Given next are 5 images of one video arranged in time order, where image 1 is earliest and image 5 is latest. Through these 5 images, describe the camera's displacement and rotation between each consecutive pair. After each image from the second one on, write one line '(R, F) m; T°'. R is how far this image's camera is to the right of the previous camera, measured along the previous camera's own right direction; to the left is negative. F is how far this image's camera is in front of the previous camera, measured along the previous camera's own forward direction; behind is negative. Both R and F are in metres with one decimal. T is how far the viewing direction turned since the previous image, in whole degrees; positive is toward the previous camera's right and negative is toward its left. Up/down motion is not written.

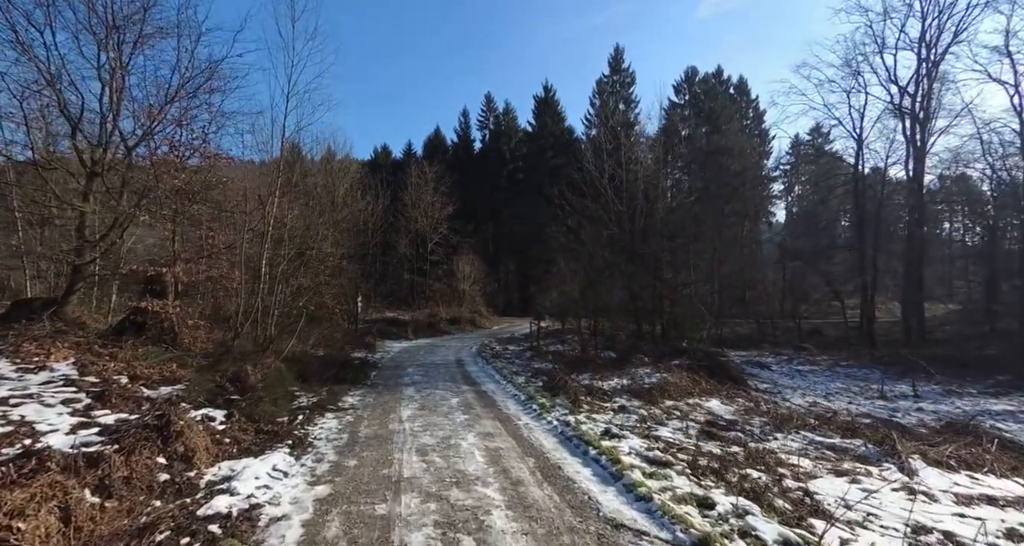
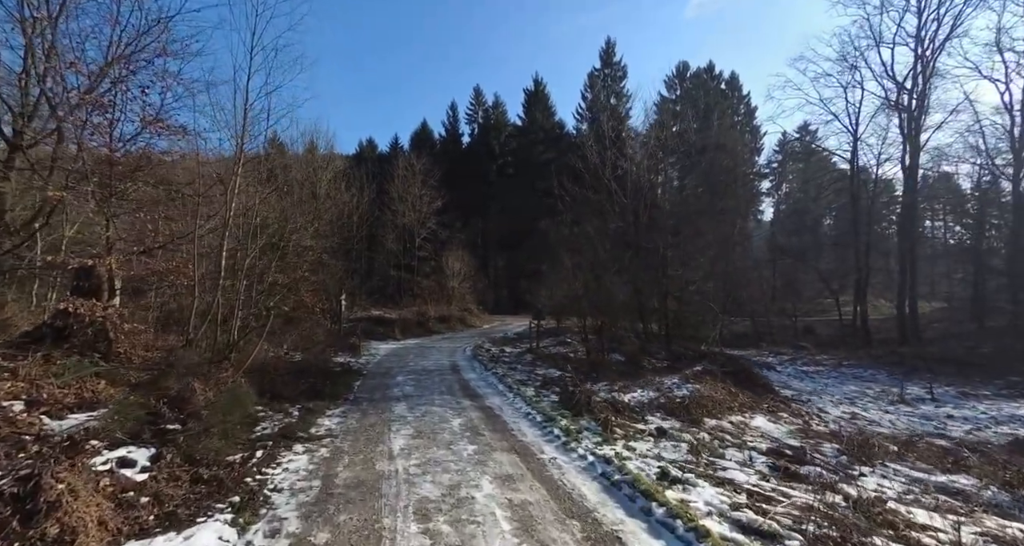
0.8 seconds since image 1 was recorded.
(-0.4, +1.6) m; +1°
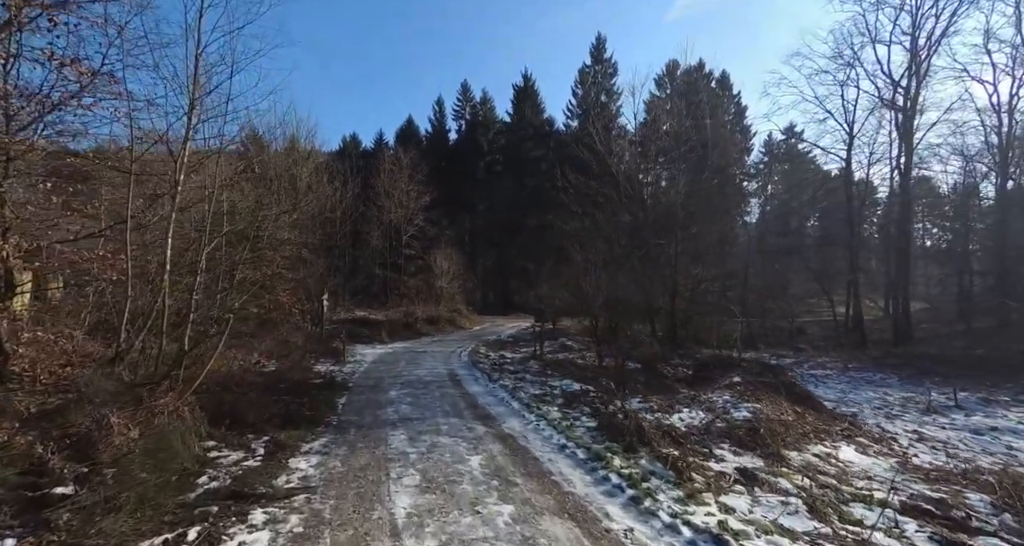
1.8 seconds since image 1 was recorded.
(-0.5, +1.8) m; +2°
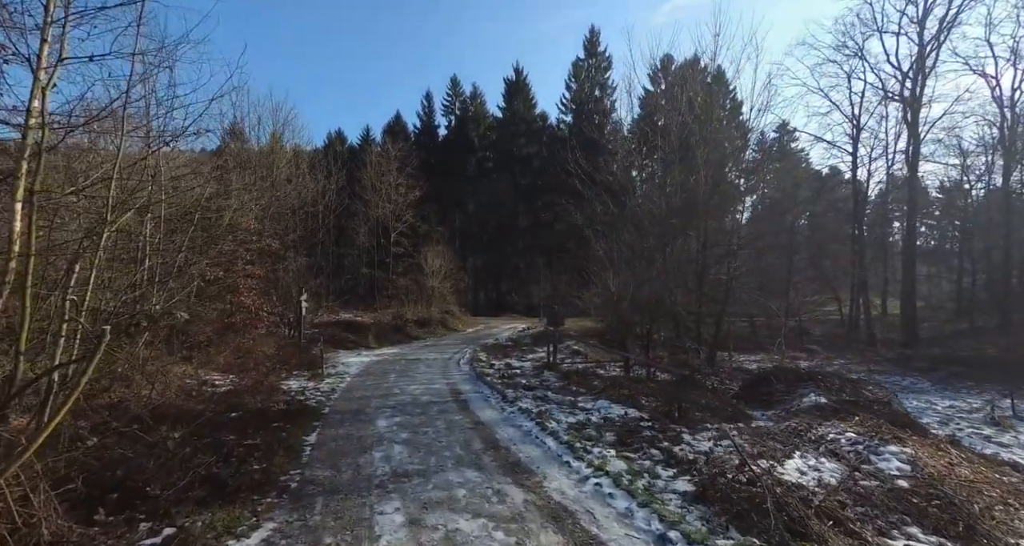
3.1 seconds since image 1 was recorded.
(-0.5, +2.4) m; +1°
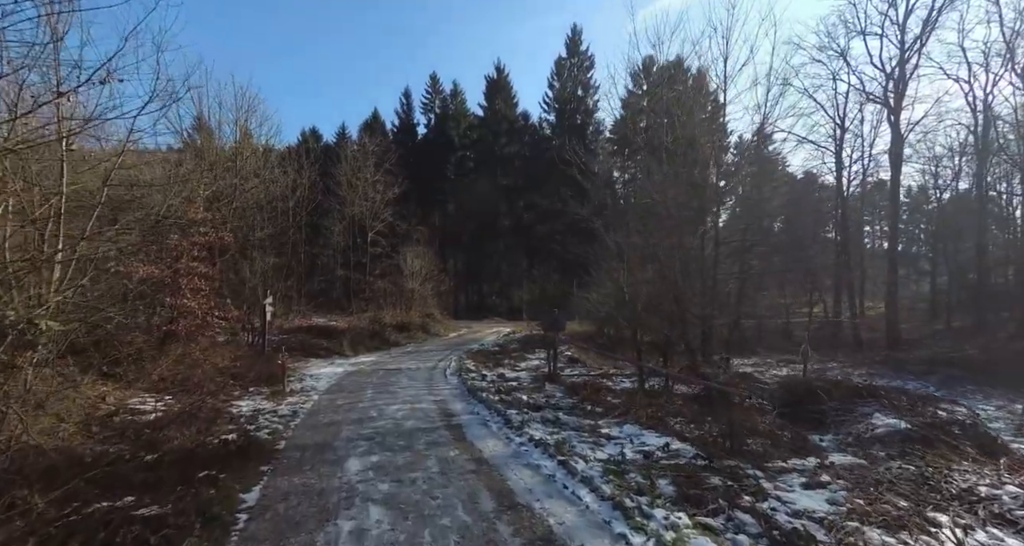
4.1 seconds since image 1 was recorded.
(-0.4, +1.8) m; +2°
